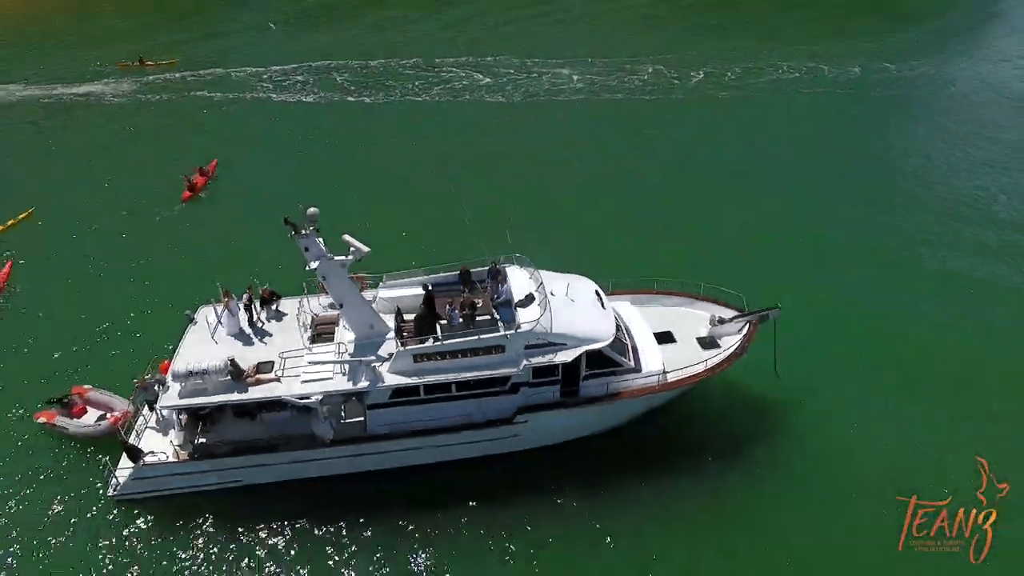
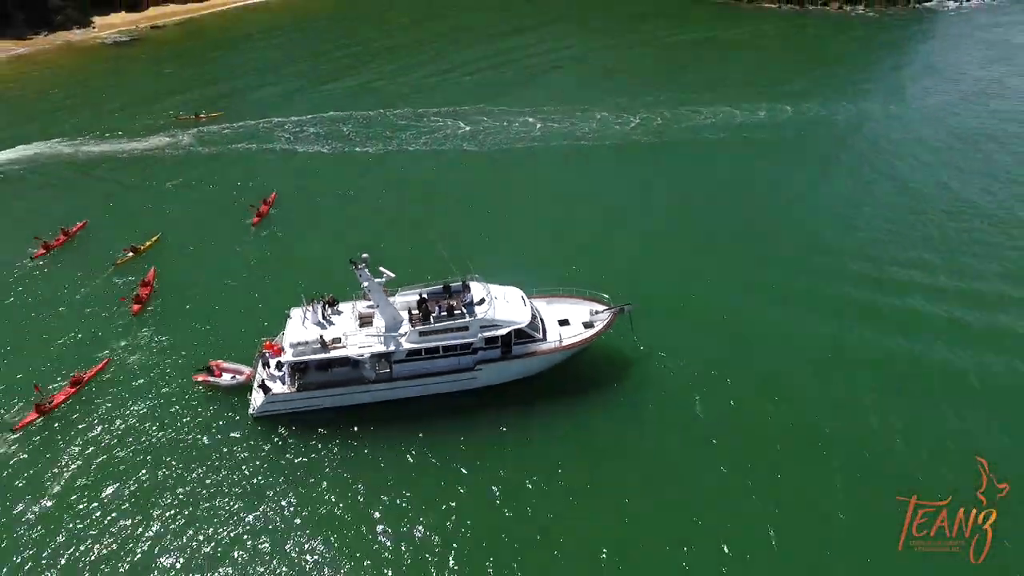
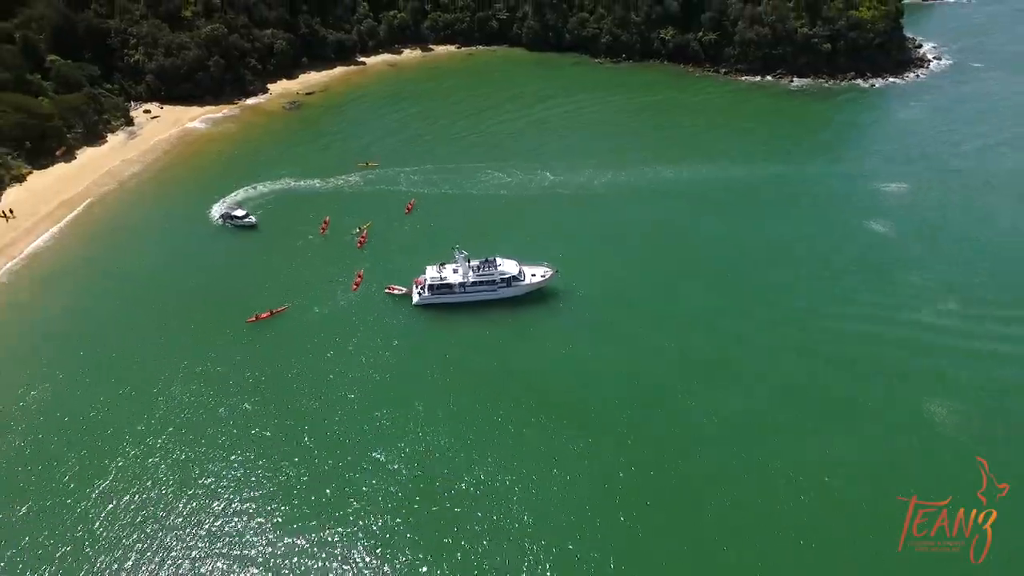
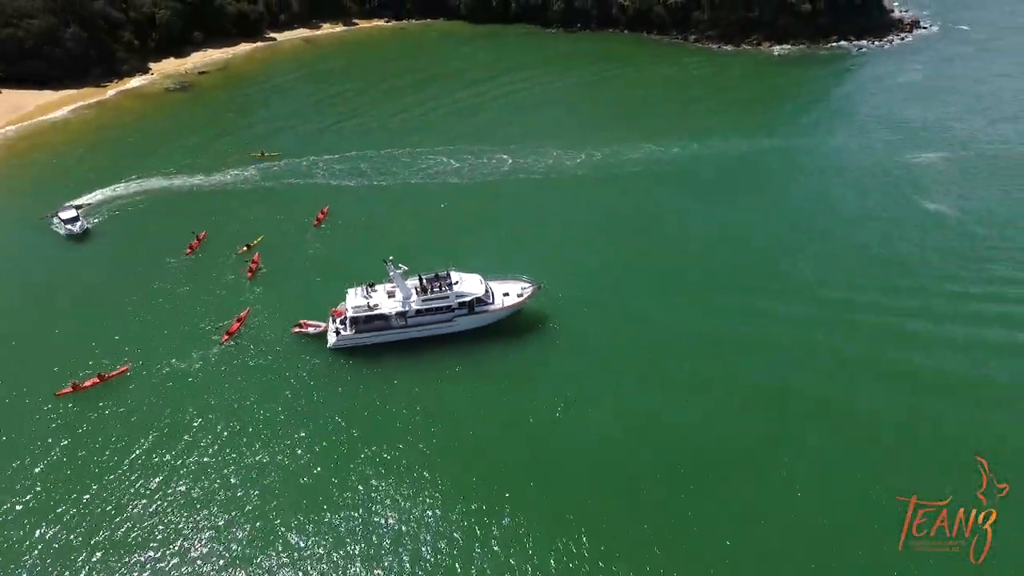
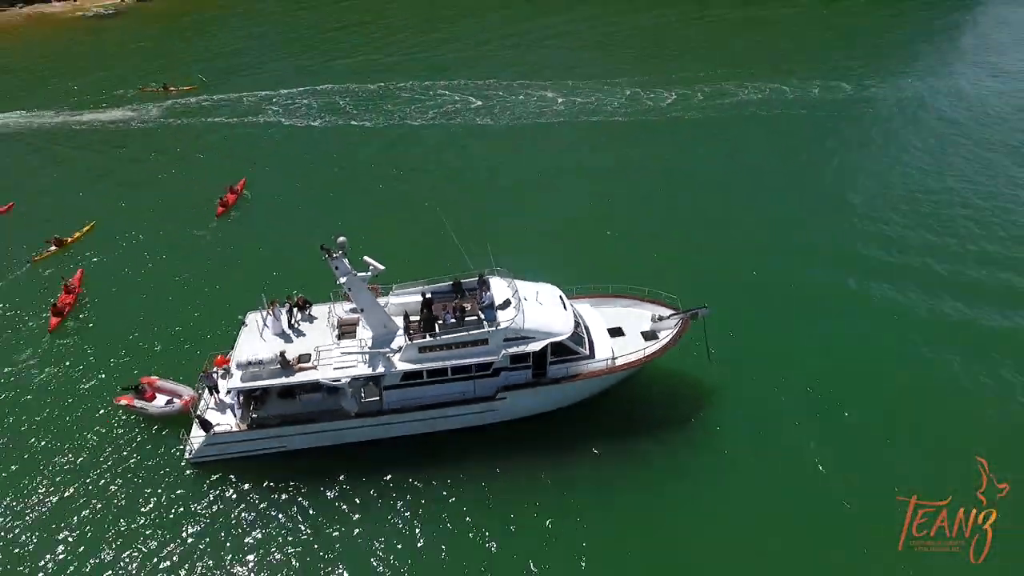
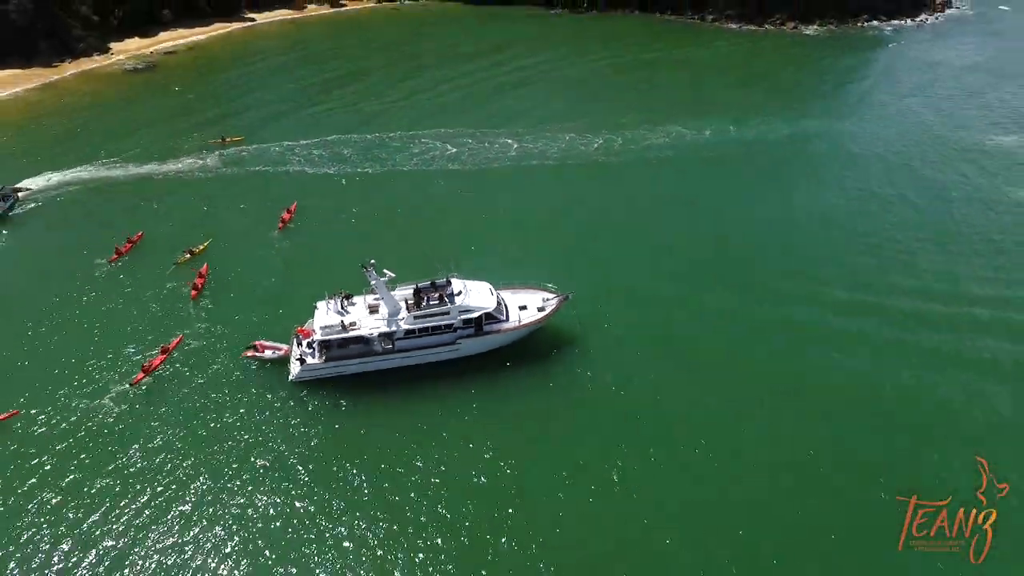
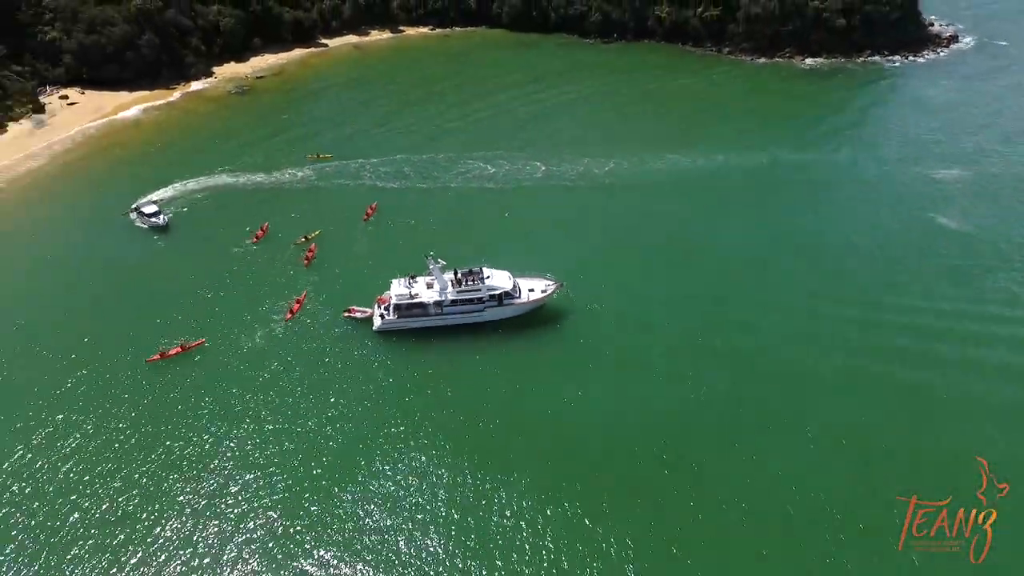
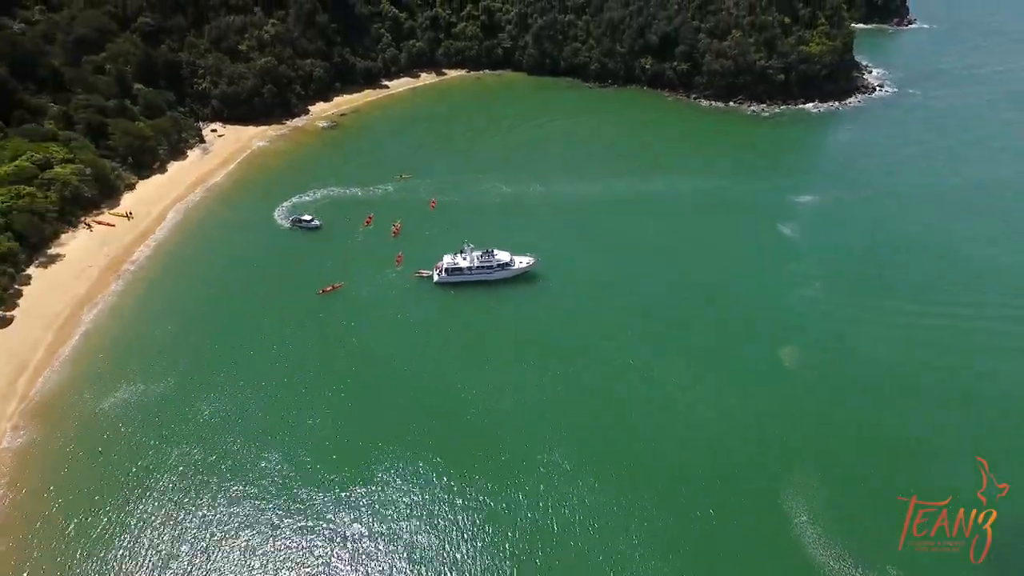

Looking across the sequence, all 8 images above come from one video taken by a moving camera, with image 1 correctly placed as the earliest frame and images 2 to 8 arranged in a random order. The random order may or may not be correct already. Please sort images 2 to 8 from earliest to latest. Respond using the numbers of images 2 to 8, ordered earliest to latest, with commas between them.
5, 2, 6, 4, 7, 3, 8
